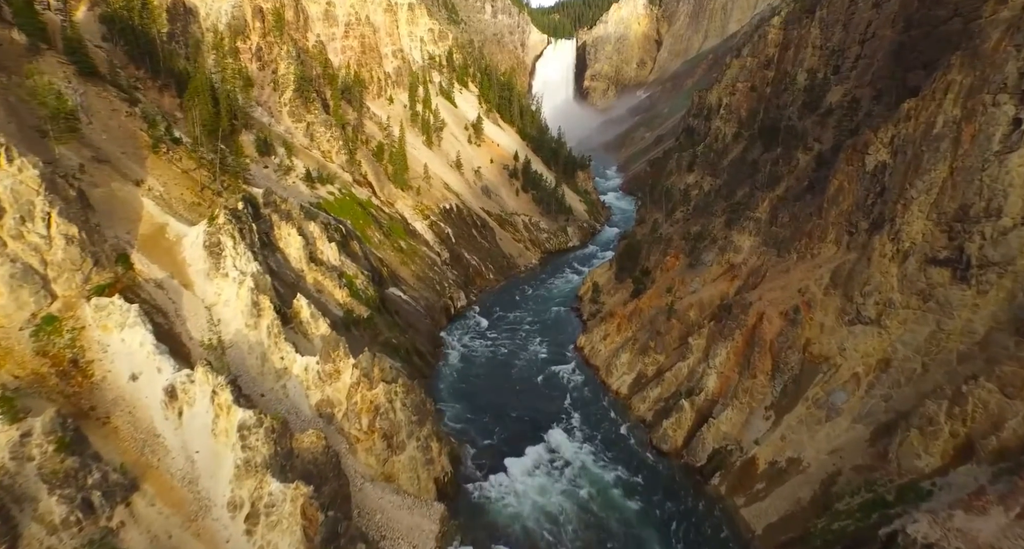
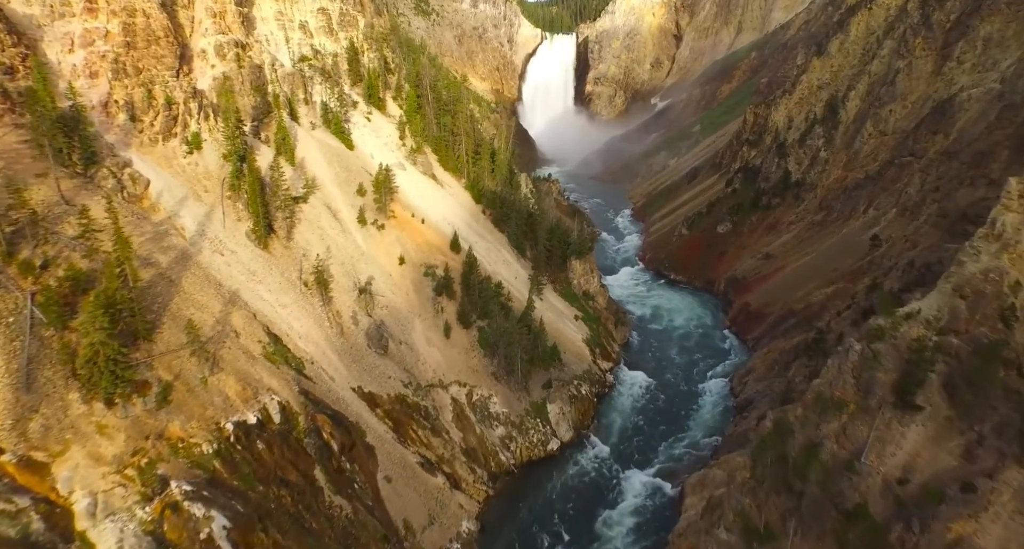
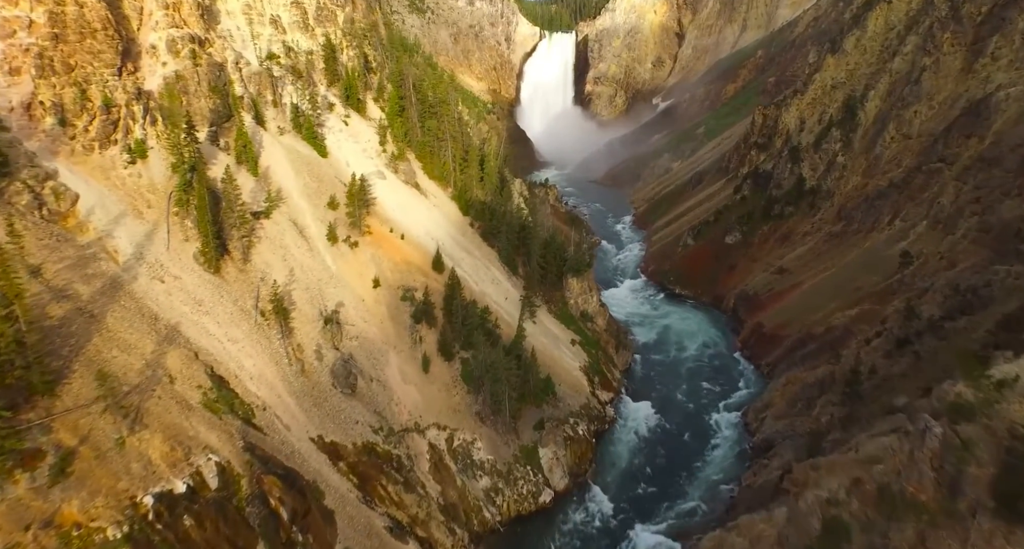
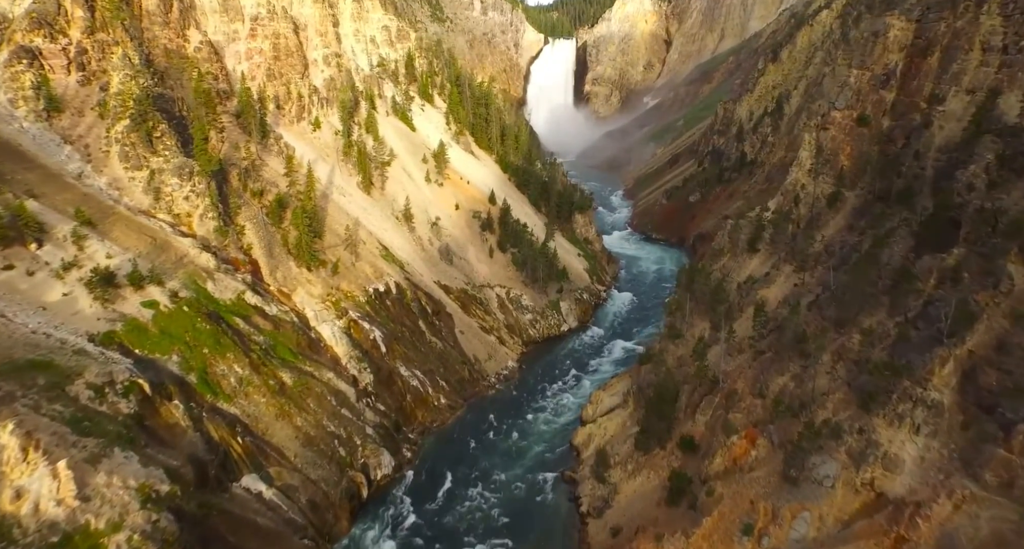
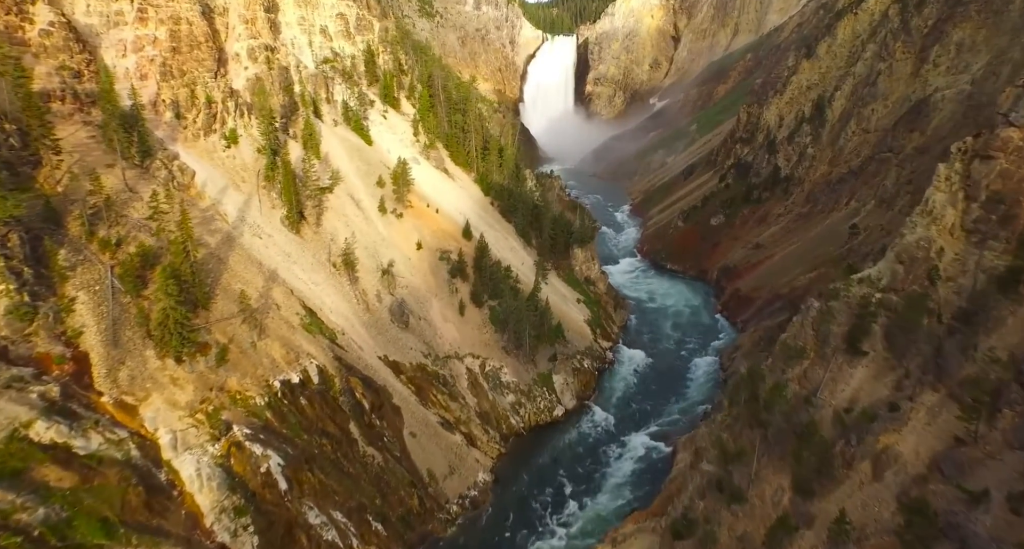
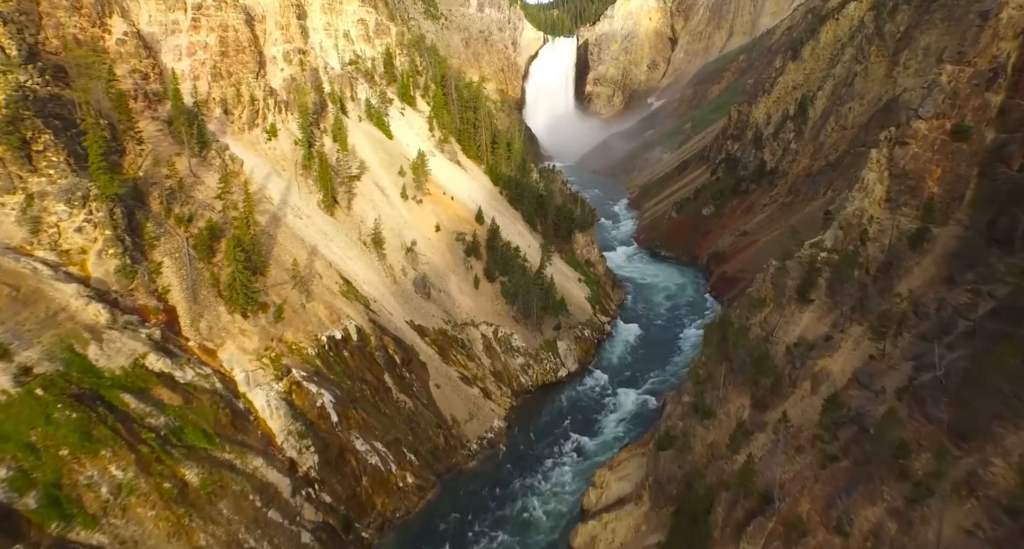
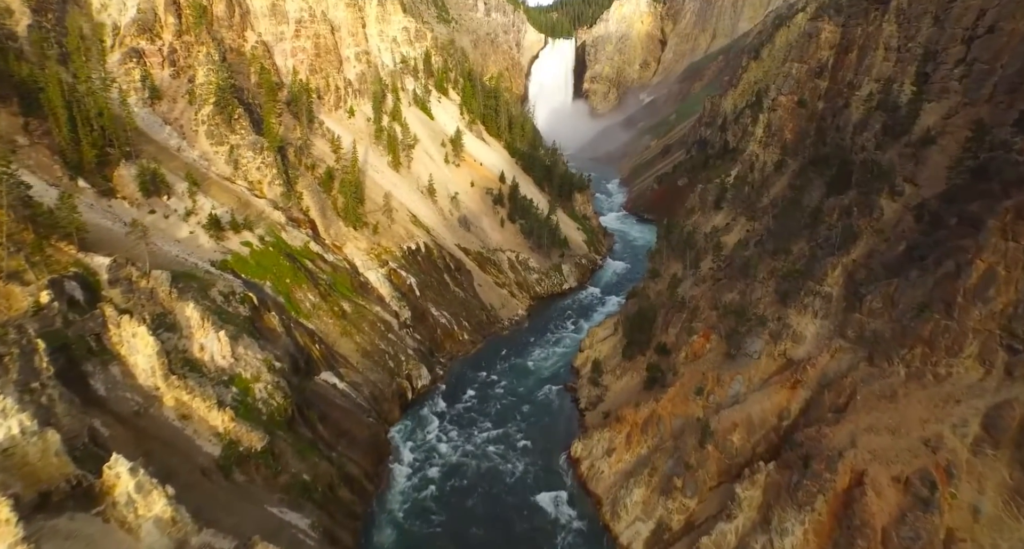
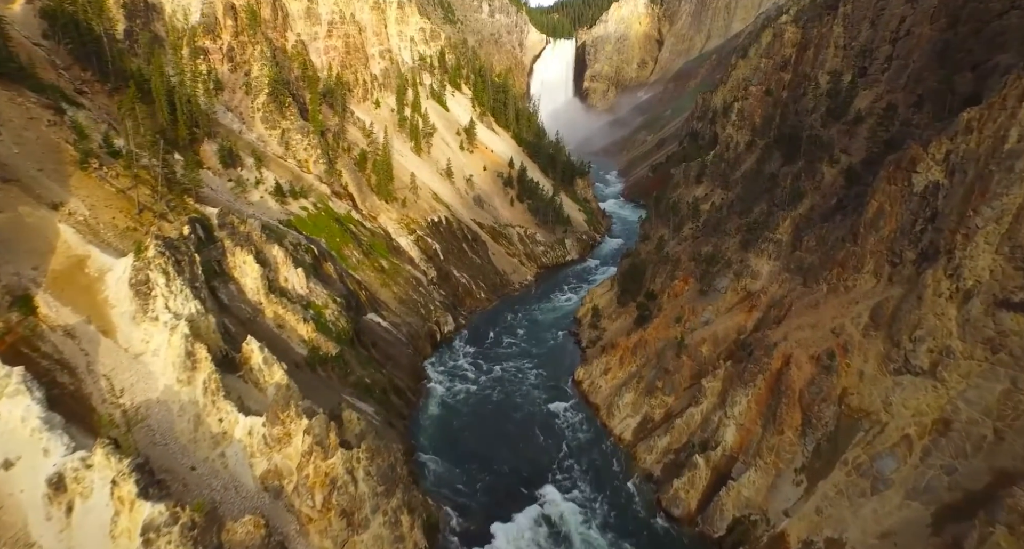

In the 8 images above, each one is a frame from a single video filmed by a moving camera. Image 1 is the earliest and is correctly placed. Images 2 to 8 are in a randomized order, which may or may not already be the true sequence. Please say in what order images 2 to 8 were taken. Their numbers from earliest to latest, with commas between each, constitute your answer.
8, 7, 4, 6, 5, 2, 3
